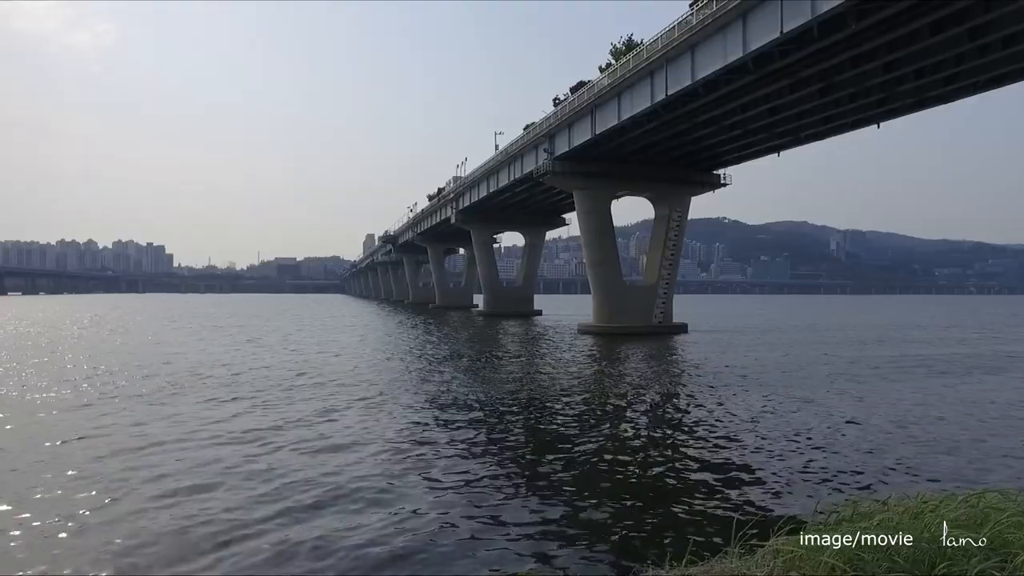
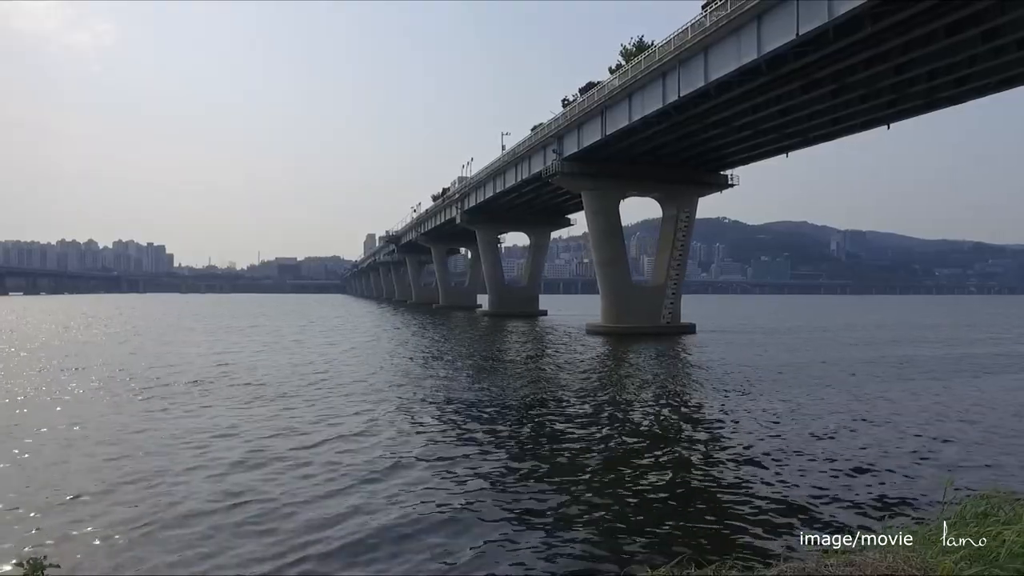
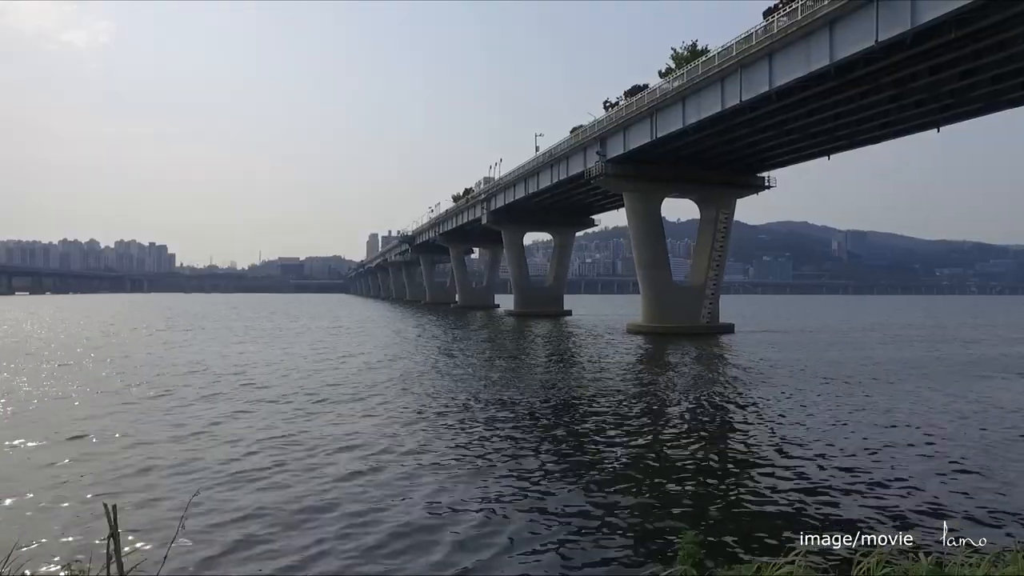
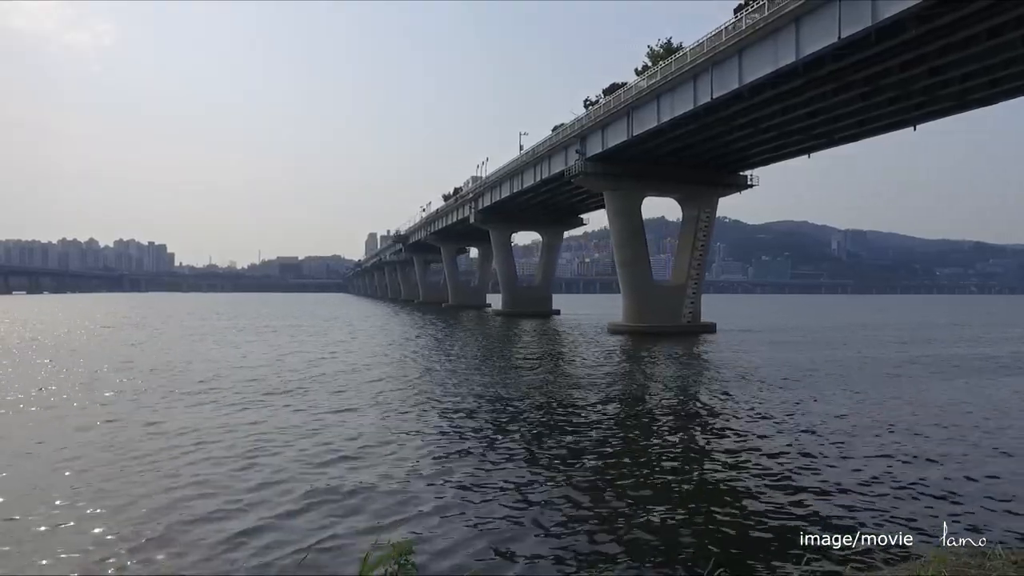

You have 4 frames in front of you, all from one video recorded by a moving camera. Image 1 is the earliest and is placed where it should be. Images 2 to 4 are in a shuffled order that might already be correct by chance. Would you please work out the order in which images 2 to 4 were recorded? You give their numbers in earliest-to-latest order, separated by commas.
2, 4, 3
